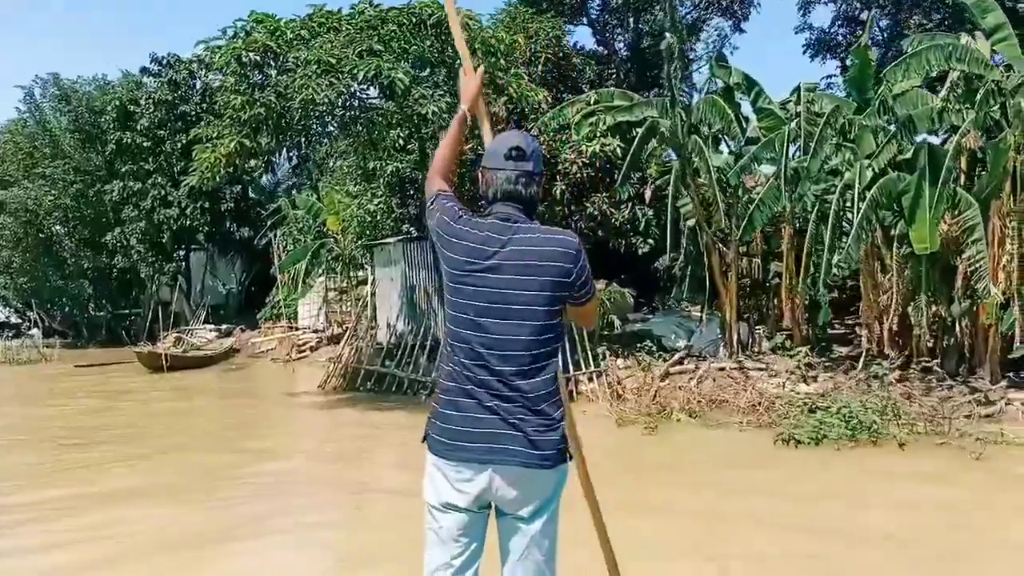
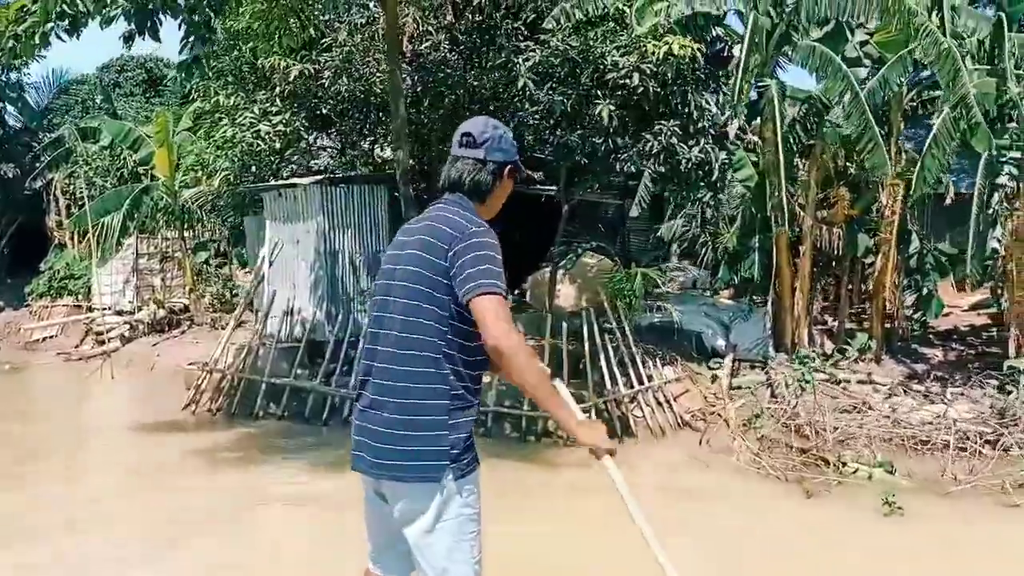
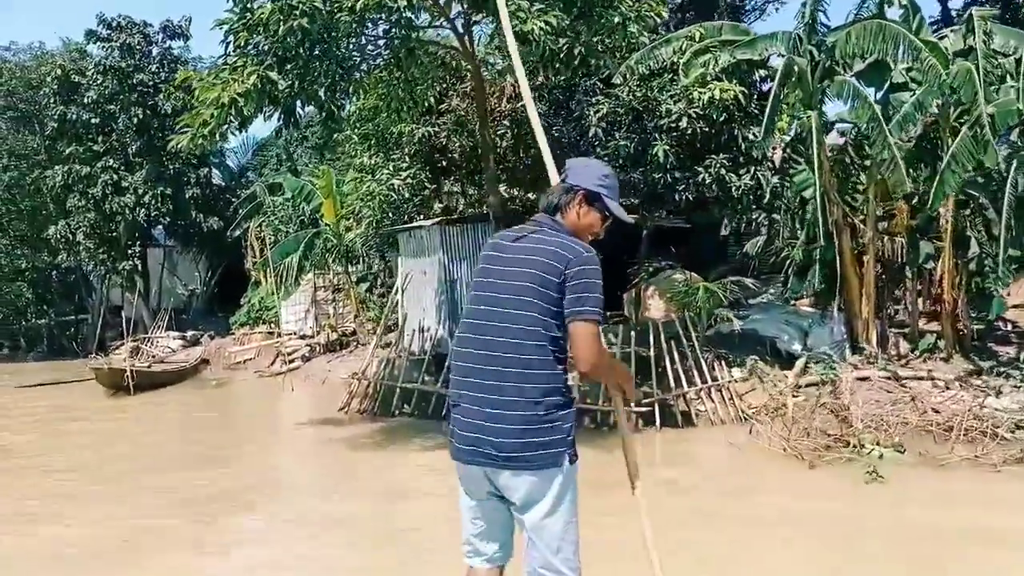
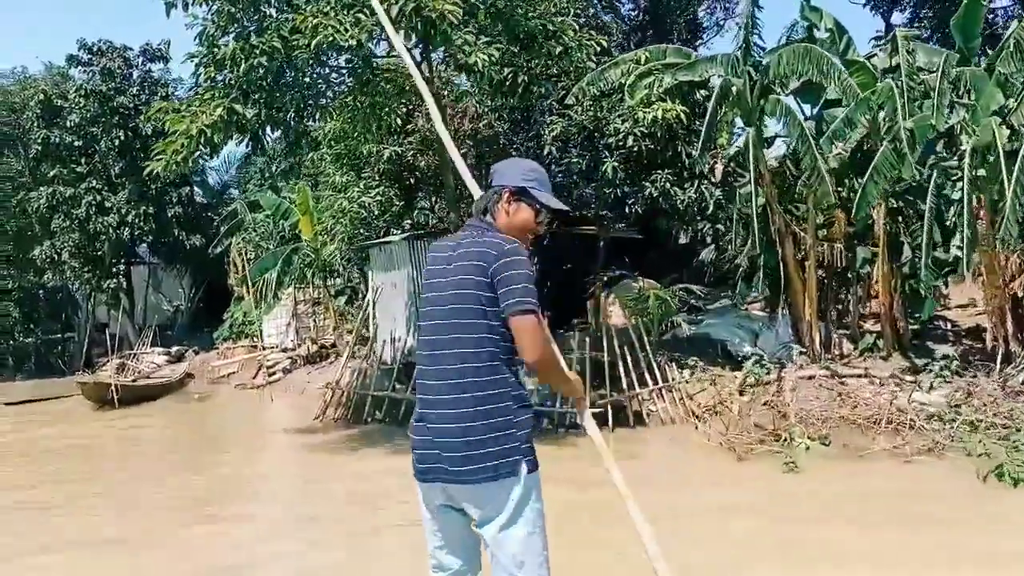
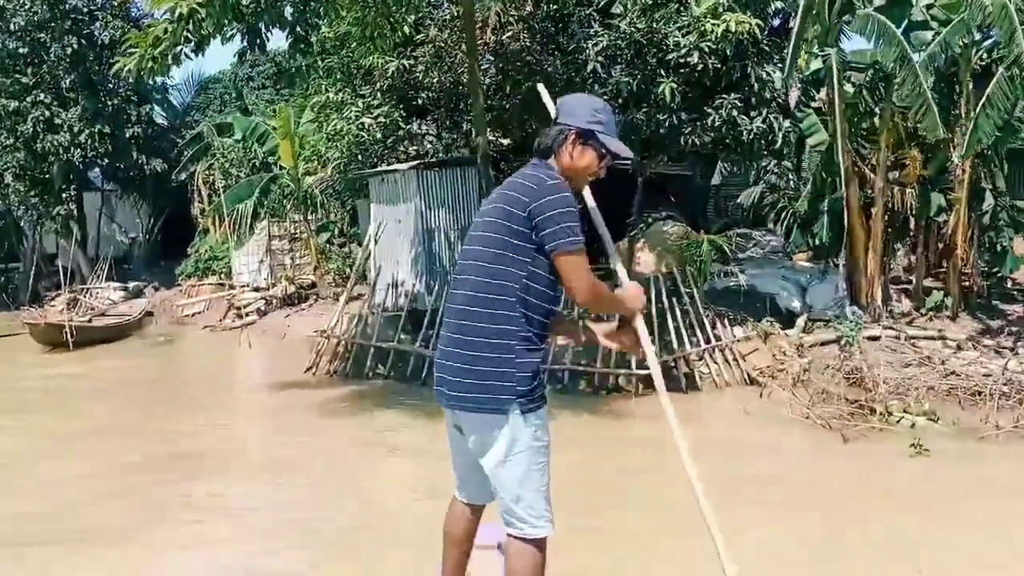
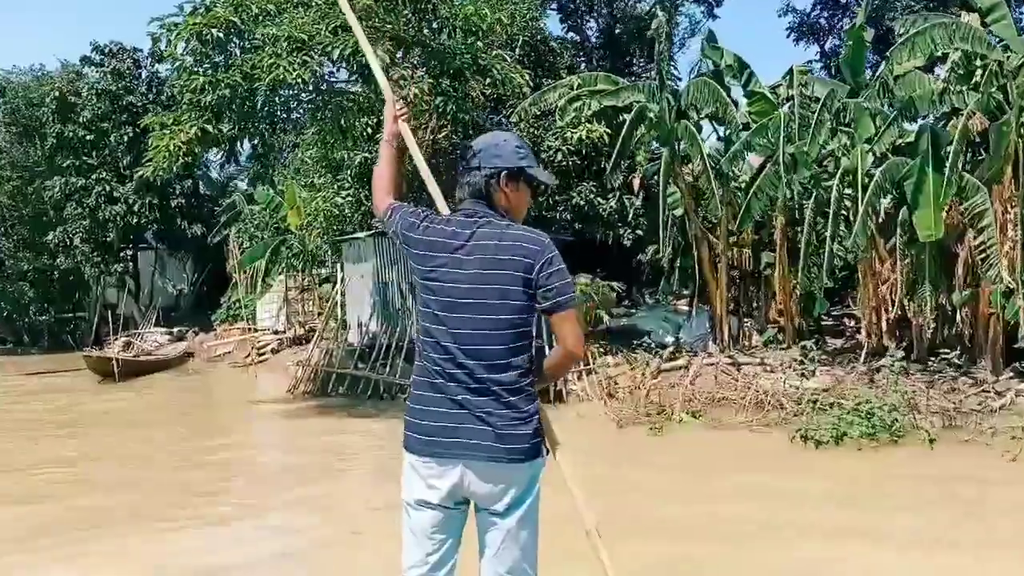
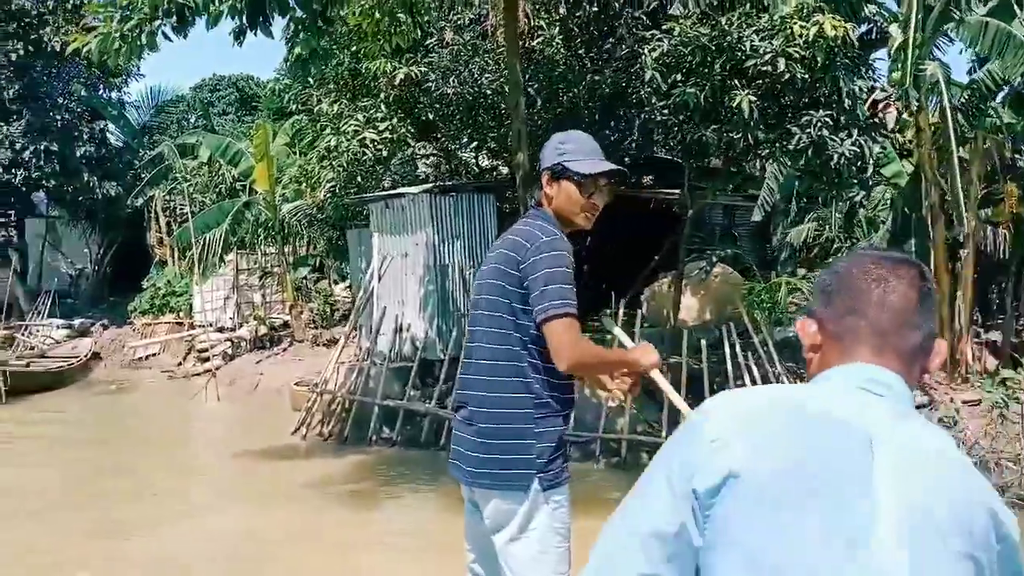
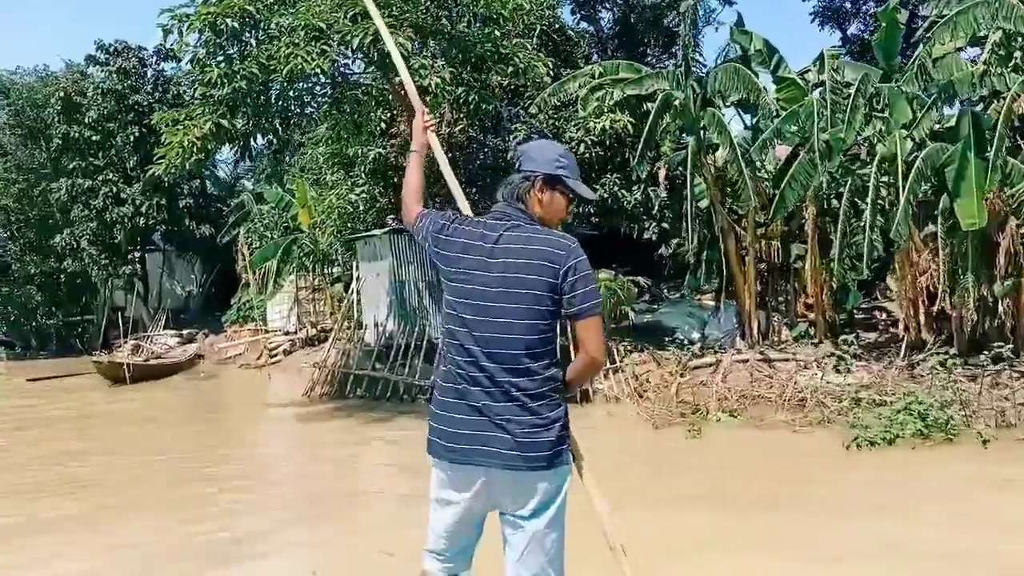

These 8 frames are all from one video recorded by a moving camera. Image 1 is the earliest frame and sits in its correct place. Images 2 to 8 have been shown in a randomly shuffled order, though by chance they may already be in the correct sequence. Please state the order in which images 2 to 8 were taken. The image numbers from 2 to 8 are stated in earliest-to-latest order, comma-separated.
6, 8, 4, 3, 5, 2, 7
